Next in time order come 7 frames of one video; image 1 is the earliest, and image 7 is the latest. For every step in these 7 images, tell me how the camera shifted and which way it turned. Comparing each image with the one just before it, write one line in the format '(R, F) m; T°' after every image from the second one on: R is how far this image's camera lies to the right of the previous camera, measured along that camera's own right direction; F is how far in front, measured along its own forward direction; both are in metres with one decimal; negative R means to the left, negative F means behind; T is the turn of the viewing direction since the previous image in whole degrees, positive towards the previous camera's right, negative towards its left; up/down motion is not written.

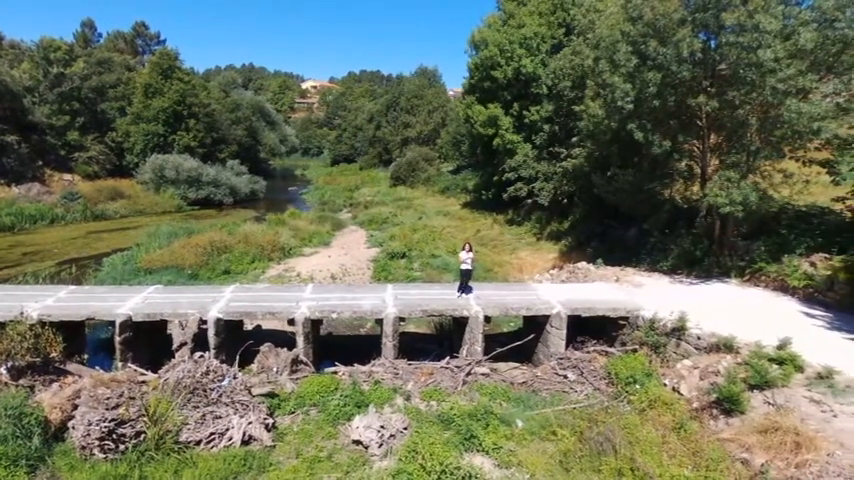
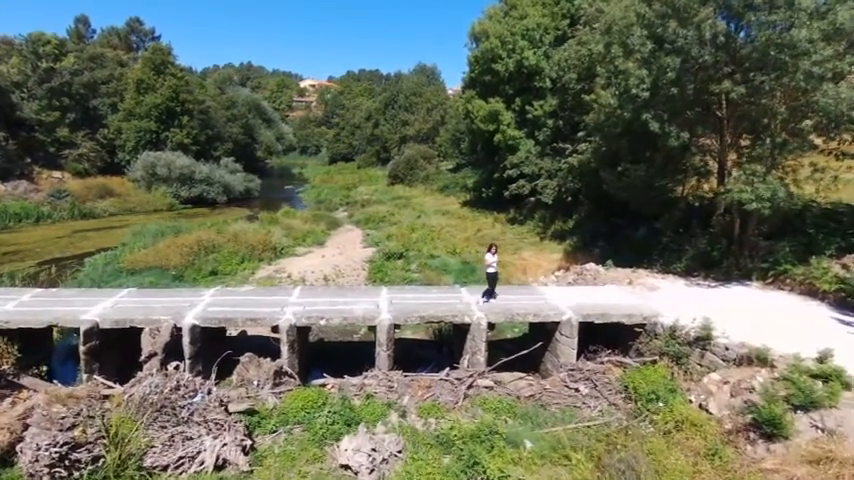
(0.0, +1.1) m; 0°
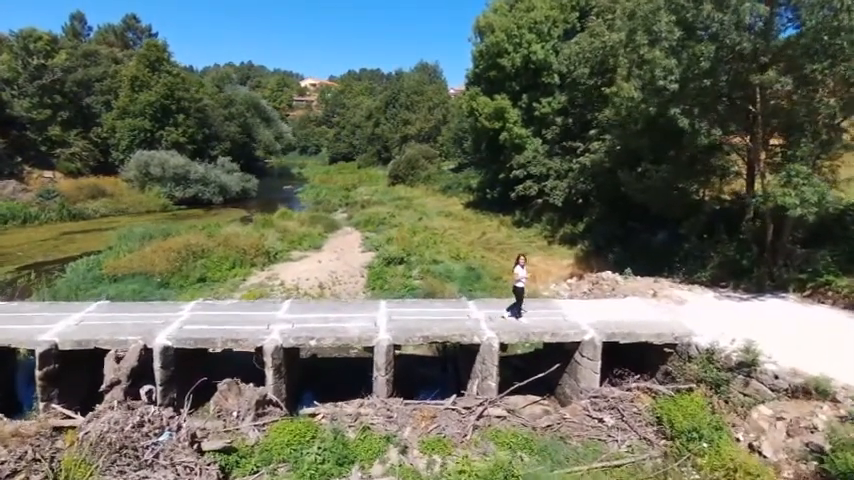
(-0.1, +1.2) m; 0°
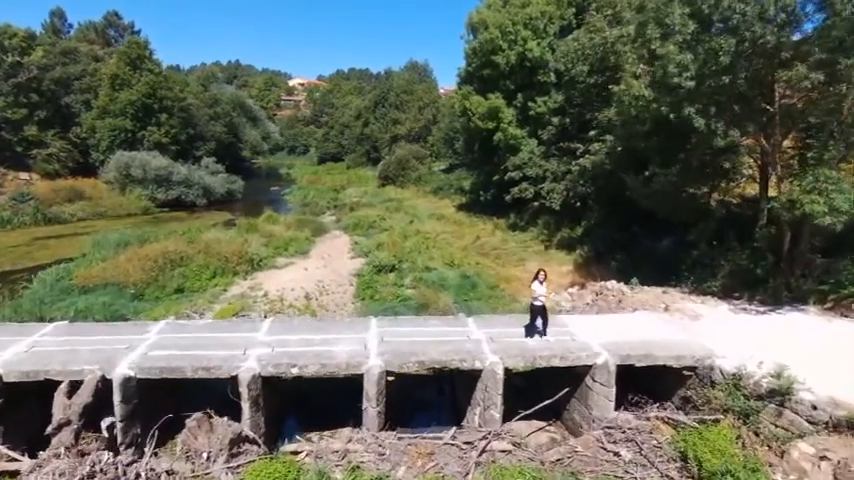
(-0.1, +1.0) m; +1°
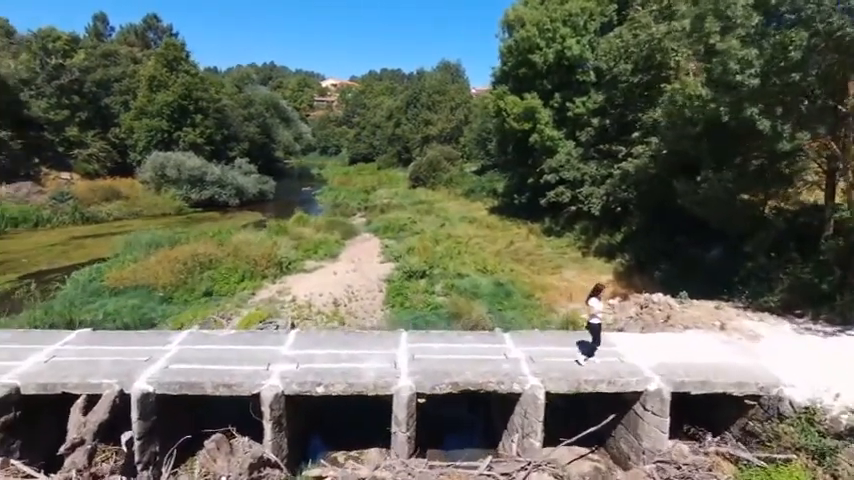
(-0.1, +0.6) m; -3°
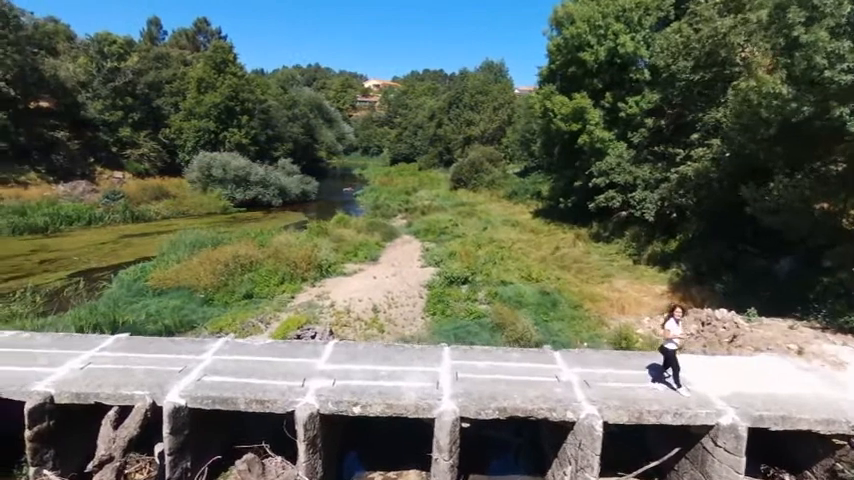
(-0.1, +0.6) m; -4°
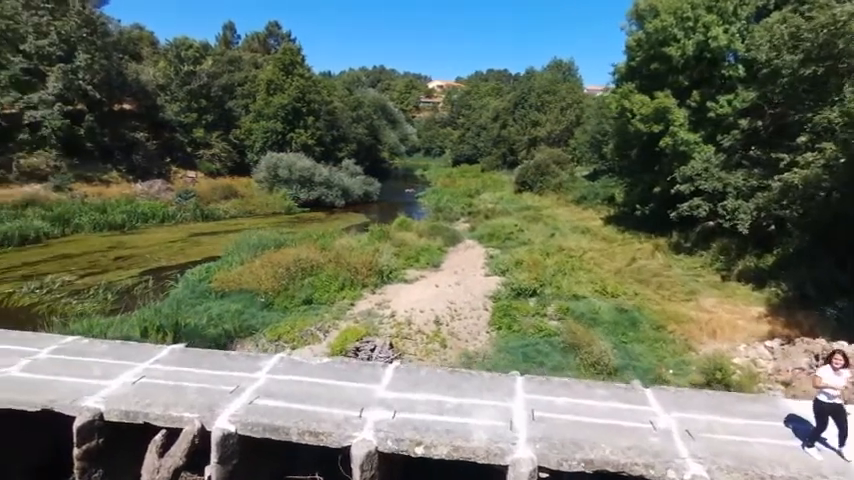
(-0.2, +0.9) m; -6°
